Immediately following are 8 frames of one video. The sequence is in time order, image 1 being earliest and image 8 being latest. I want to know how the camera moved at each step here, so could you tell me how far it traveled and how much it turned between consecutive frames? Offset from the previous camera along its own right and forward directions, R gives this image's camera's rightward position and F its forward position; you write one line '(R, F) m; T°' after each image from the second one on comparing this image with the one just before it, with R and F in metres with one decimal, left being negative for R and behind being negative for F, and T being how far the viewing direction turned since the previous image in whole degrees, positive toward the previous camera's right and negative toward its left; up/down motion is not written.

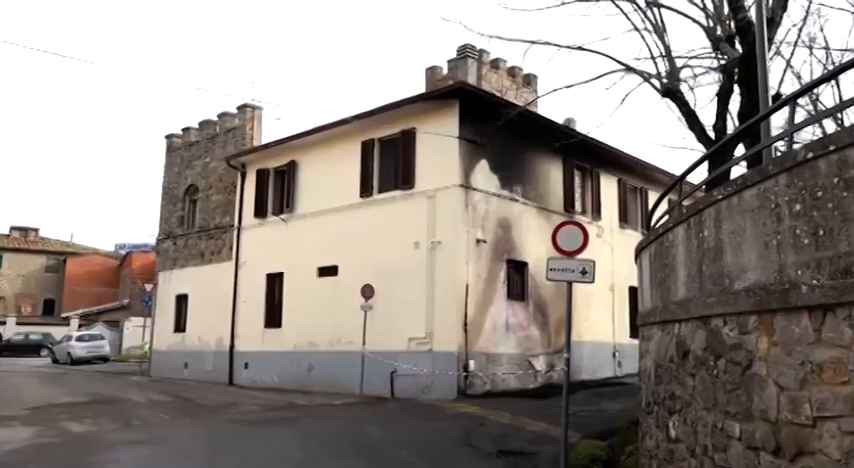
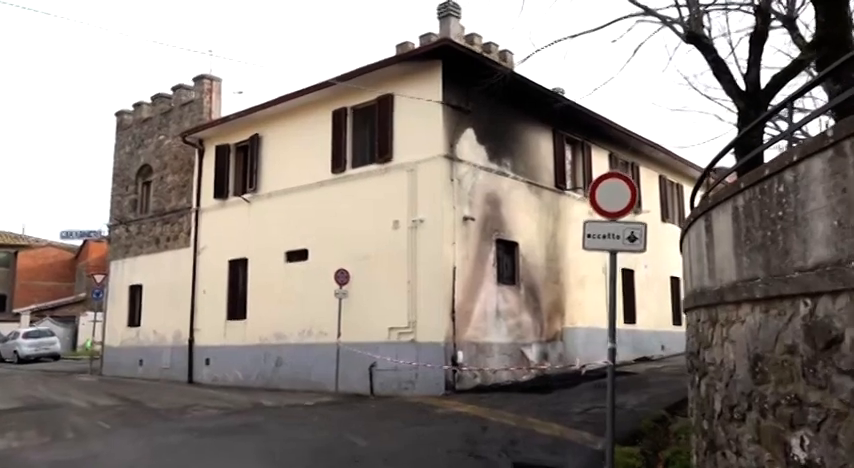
(-0.3, +1.8) m; +3°
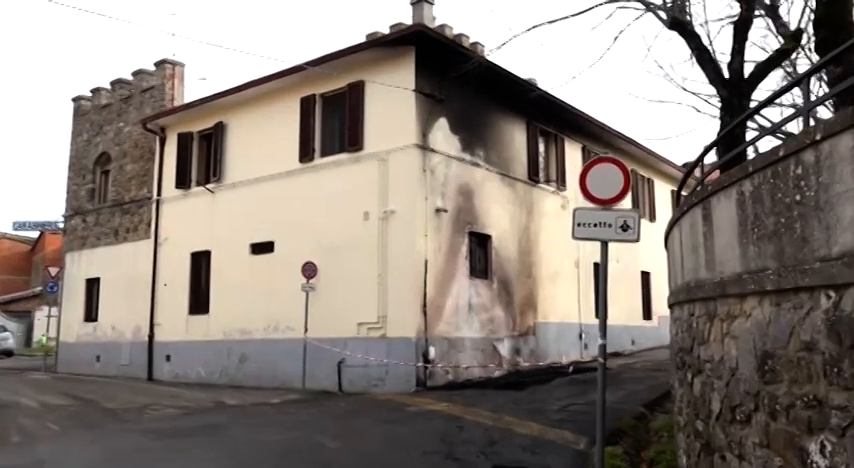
(-0.1, +0.5) m; +3°
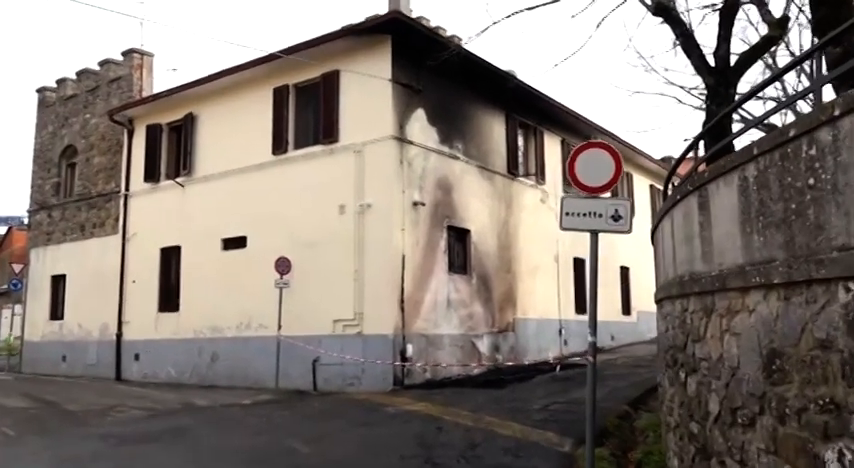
(0.0, +0.4) m; +2°
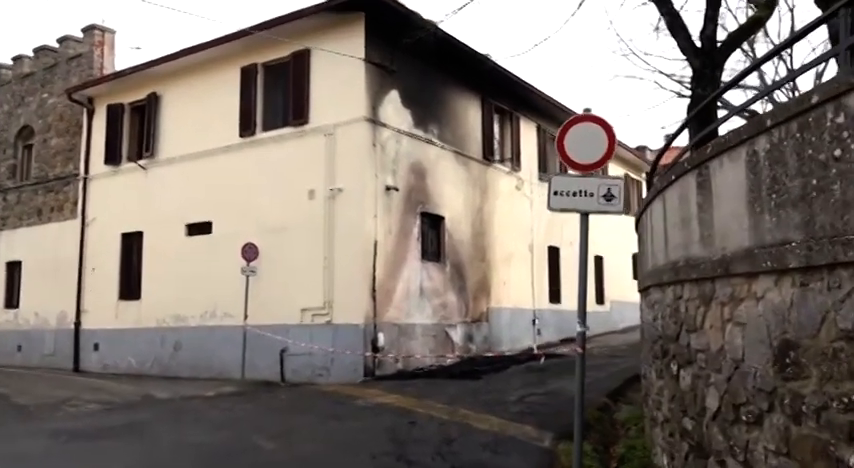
(0.0, +0.5) m; +2°
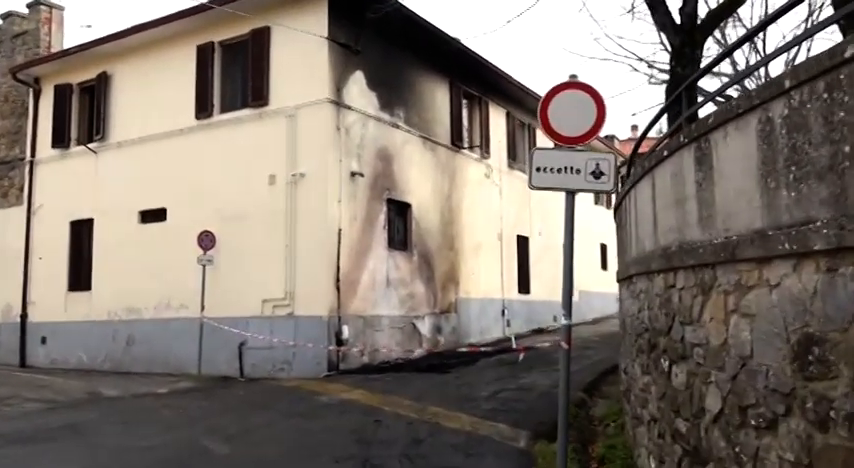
(0.0, +0.6) m; +3°
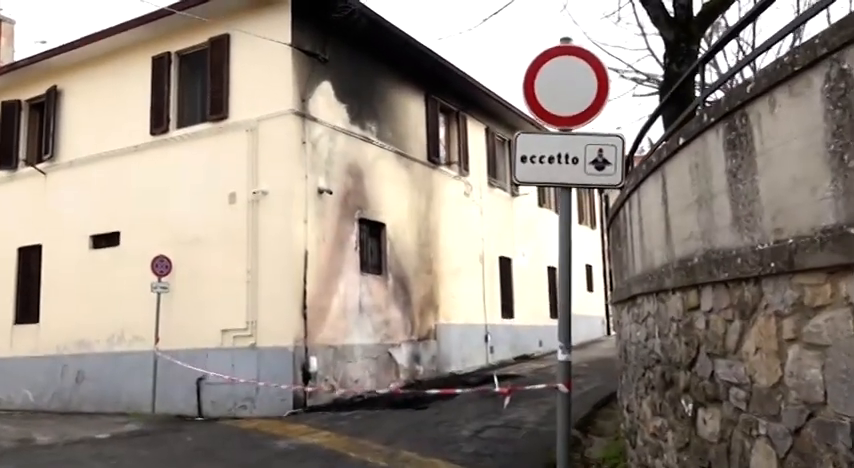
(+0.1, +1.0) m; +1°
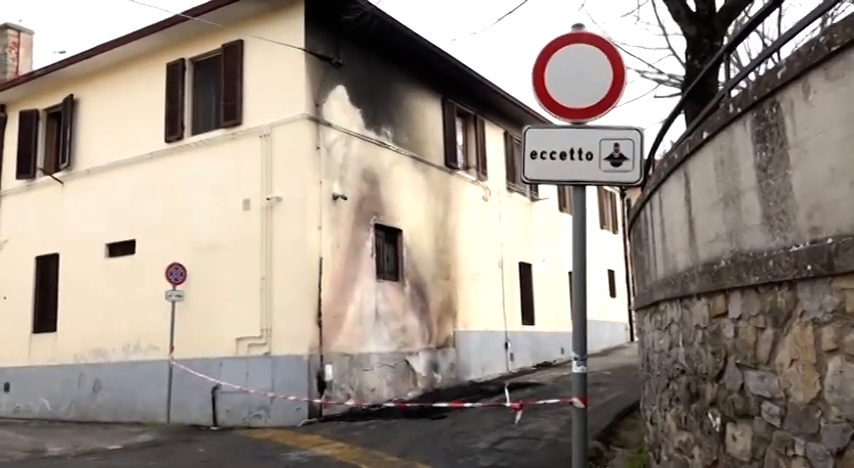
(+0.1, +0.2) m; -2°
